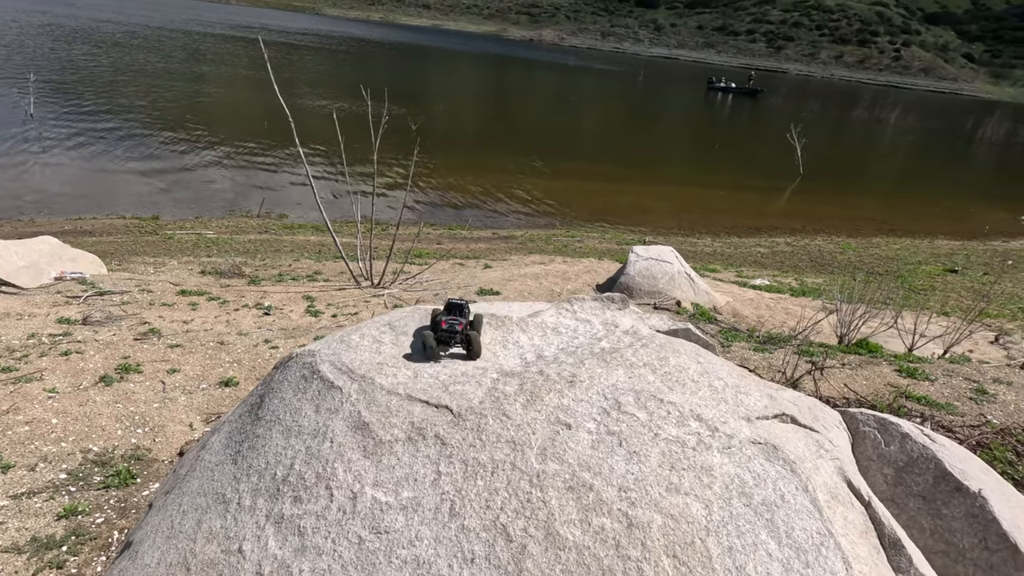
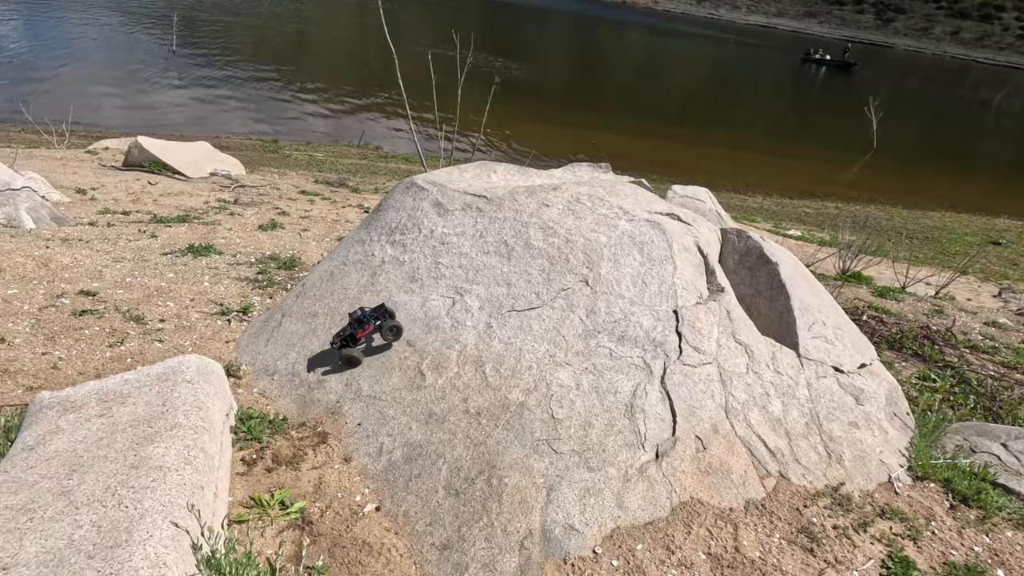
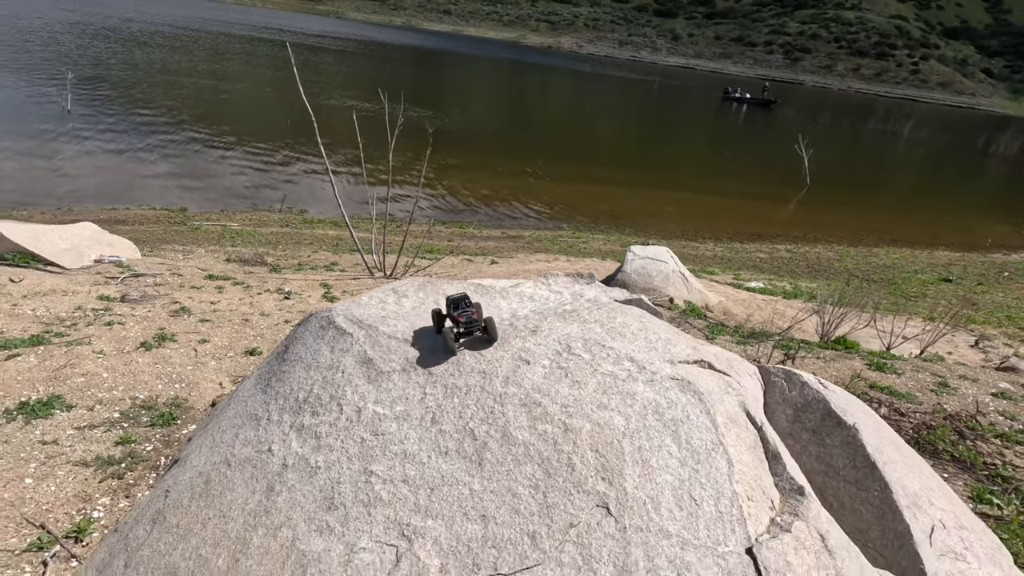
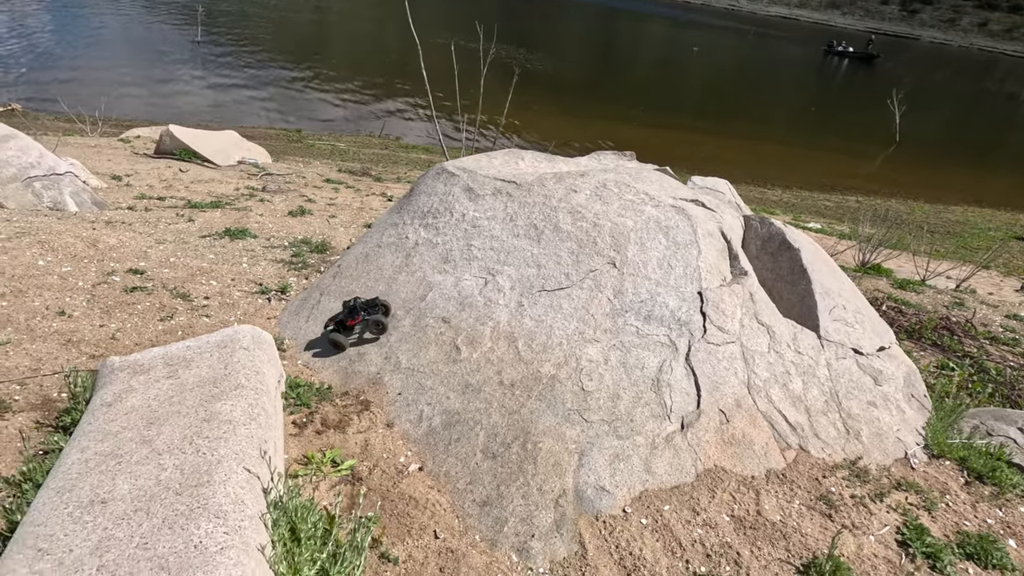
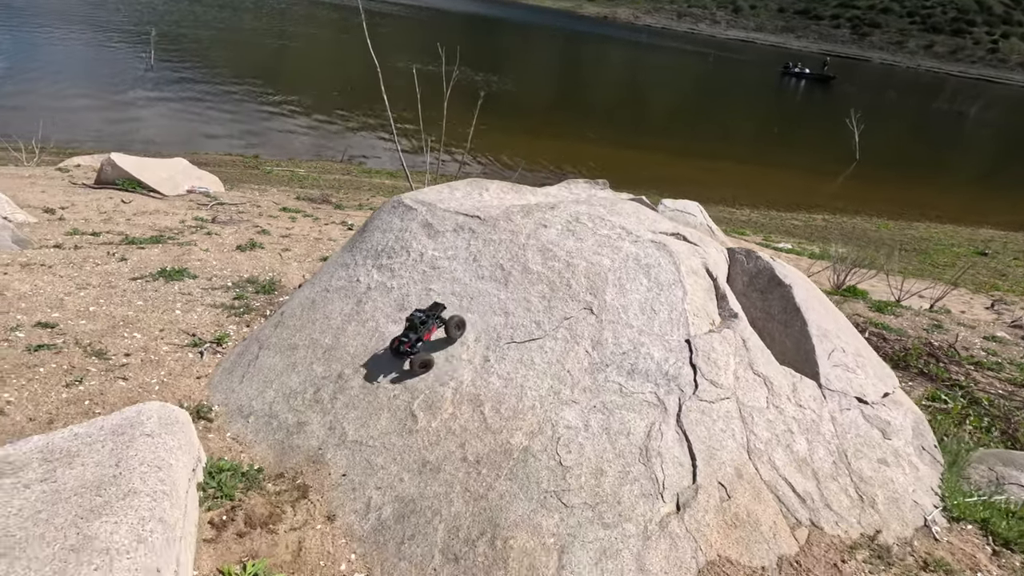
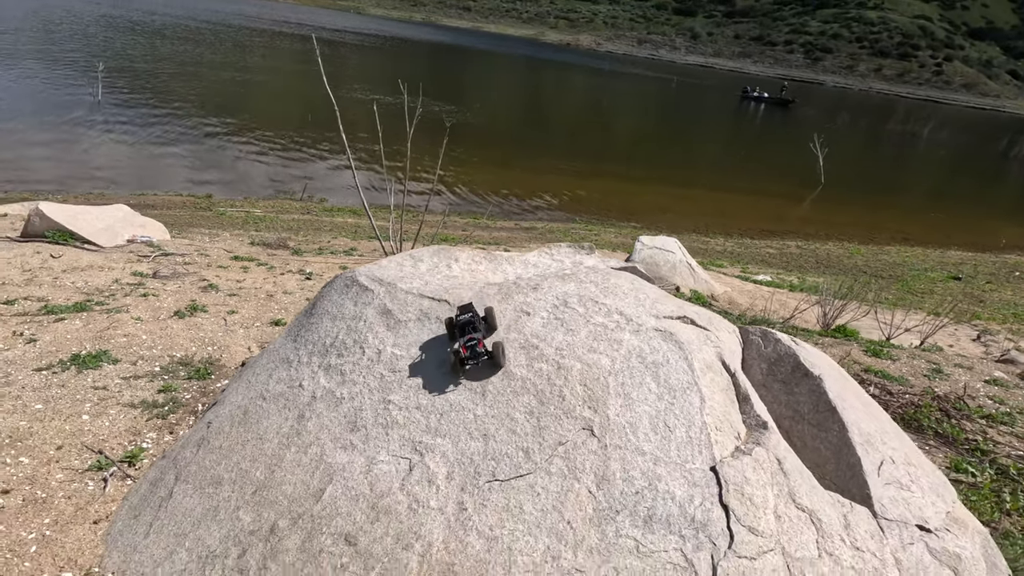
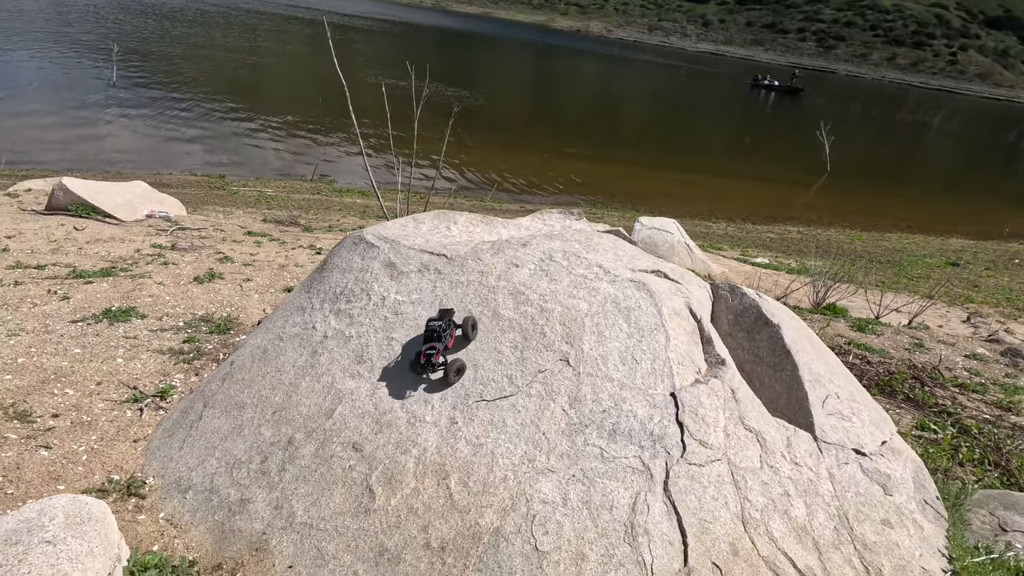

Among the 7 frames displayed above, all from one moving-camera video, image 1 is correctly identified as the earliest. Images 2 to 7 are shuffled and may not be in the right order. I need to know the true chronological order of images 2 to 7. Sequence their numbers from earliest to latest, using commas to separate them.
3, 6, 7, 5, 2, 4
